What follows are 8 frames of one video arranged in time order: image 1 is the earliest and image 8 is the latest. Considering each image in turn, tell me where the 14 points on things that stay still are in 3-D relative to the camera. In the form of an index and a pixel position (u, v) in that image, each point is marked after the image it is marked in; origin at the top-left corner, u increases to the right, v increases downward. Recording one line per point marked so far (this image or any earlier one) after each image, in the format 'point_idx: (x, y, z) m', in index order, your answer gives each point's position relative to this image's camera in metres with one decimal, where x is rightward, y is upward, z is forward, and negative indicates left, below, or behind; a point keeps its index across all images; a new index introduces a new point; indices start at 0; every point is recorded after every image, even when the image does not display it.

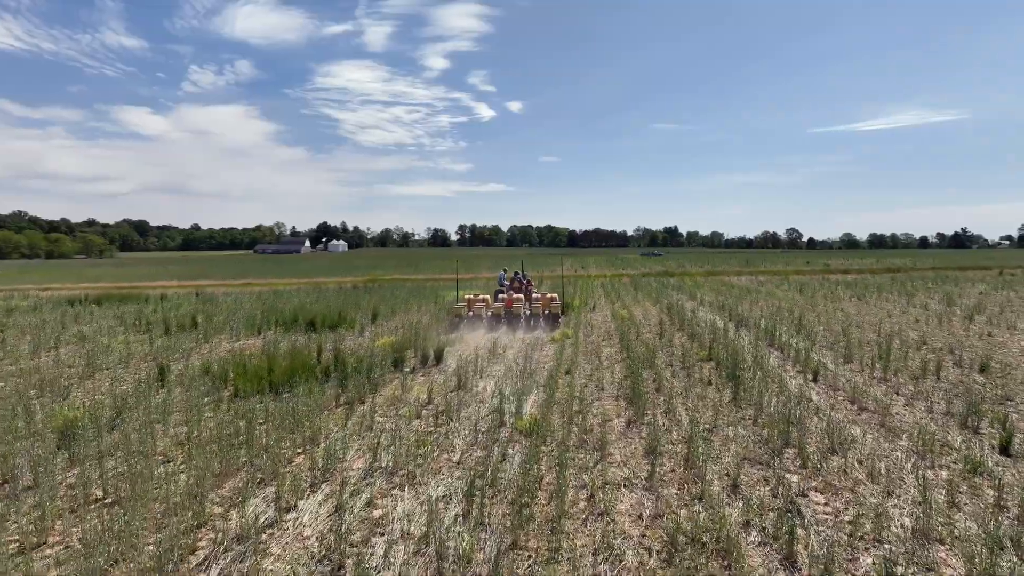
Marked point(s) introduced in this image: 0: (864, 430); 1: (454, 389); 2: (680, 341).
0: (+3.4, -1.4, +6.5) m
1: (-0.8, -1.3, +8.7) m
2: (+2.8, -0.9, +11.4) m
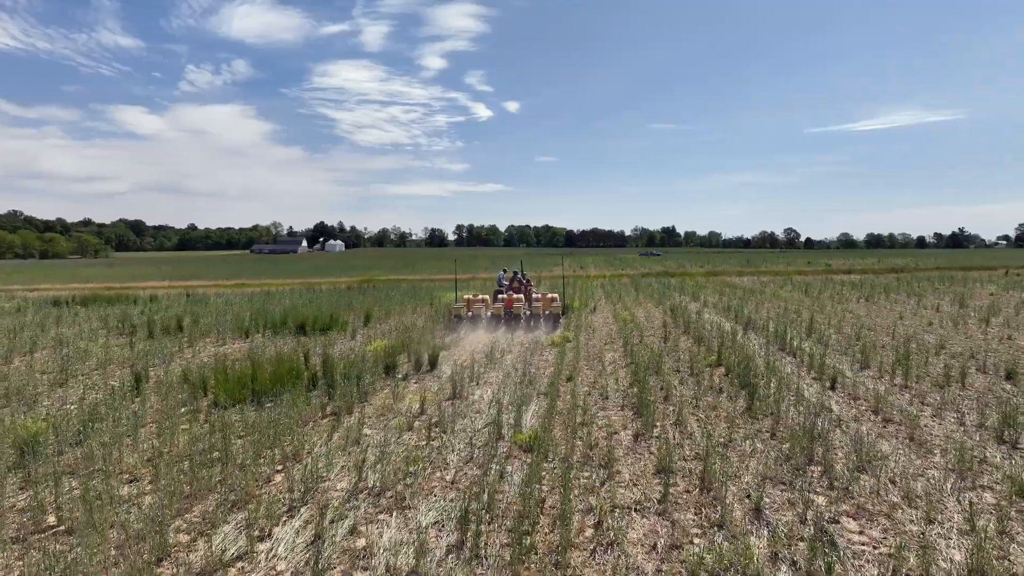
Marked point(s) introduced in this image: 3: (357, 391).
0: (+3.4, -1.4, +6.0) m
1: (-0.8, -1.3, +8.2) m
2: (+2.8, -0.9, +10.9) m
3: (-1.9, -1.3, +8.3) m
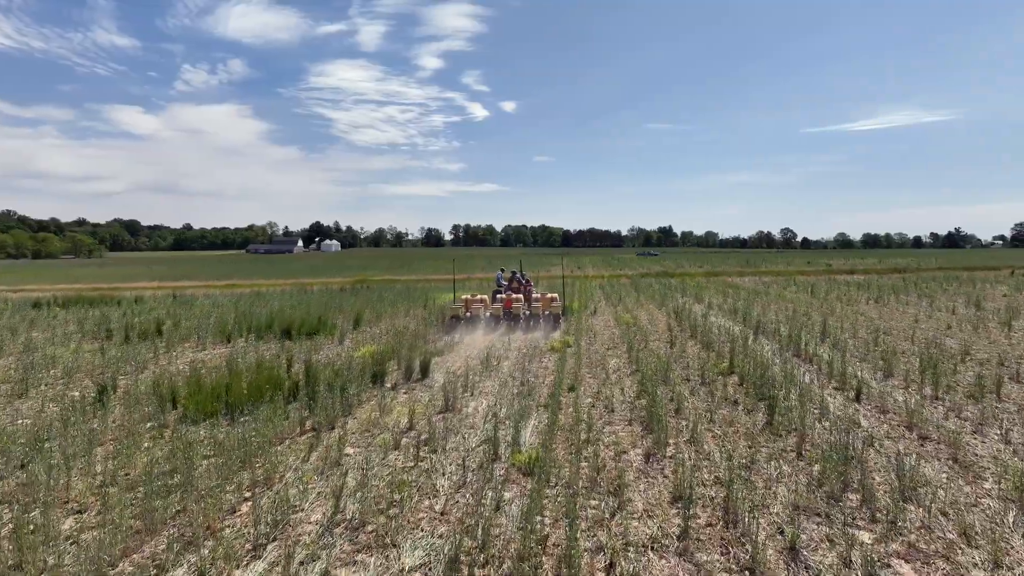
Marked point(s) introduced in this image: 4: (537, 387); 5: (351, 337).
0: (+3.4, -1.4, +5.4) m
1: (-0.8, -1.4, +7.5) m
2: (+2.8, -1.0, +10.2) m
3: (-1.9, -1.3, +7.6) m
4: (+0.3, -1.2, +8.4) m
5: (-3.0, -0.9, +12.3) m
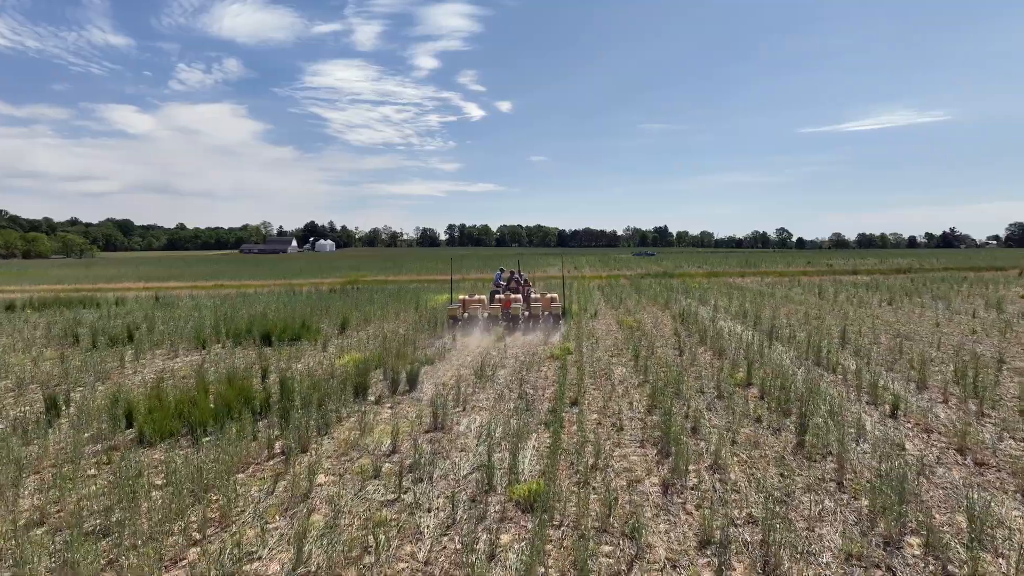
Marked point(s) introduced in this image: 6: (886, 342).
0: (+3.4, -1.5, +4.6) m
1: (-0.8, -1.4, +6.7) m
2: (+2.7, -1.0, +9.4) m
3: (-2.0, -1.3, +6.8) m
4: (+0.3, -1.3, +7.6) m
5: (-3.0, -0.9, +11.5) m
6: (+5.9, -0.8, +10.5) m
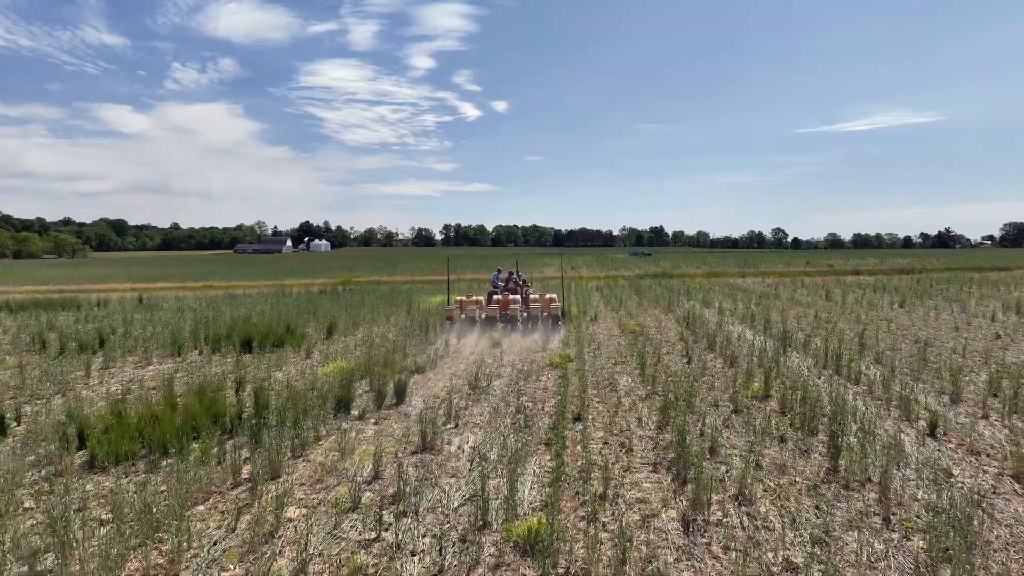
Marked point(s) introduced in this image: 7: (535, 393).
0: (+3.4, -1.5, +3.9) m
1: (-0.9, -1.4, +6.0) m
2: (+2.7, -1.0, +8.8) m
3: (-2.0, -1.4, +6.1) m
4: (+0.2, -1.3, +6.9) m
5: (-3.1, -1.0, +10.8) m
6: (+5.8, -0.9, +9.9) m
7: (+0.3, -1.2, +7.9) m
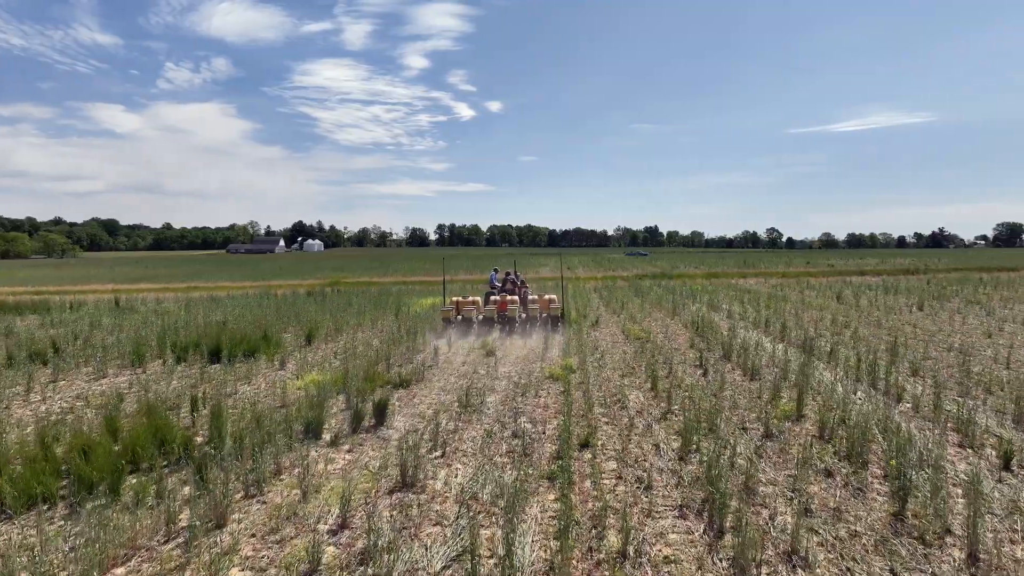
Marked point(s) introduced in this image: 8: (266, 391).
0: (+3.3, -1.6, +3.0) m
1: (-0.9, -1.5, +5.0) m
2: (+2.6, -1.1, +7.8) m
3: (-2.0, -1.4, +5.1) m
4: (+0.2, -1.4, +5.9) m
5: (-3.1, -1.0, +9.8) m
6: (+5.7, -0.9, +9.0) m
7: (+0.2, -1.3, +6.9) m
8: (-2.9, -1.2, +8.0) m
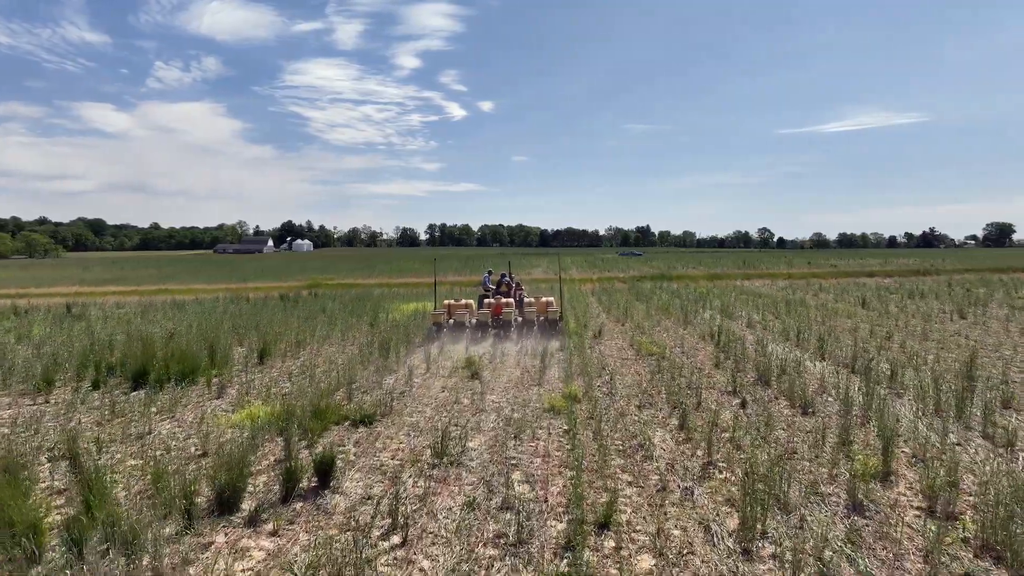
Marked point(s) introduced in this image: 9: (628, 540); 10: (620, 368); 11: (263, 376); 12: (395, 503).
0: (+3.3, -1.7, +1.3) m
1: (-0.9, -1.6, +3.3) m
2: (+2.5, -1.2, +6.2) m
3: (-2.1, -1.5, +3.4) m
4: (+0.1, -1.5, +4.2) m
5: (-3.3, -1.1, +8.1) m
6: (+5.6, -1.0, +7.3) m
7: (+0.2, -1.4, +5.2) m
8: (-3.0, -1.3, +6.3) m
9: (+0.7, -1.5, +4.0) m
10: (+1.4, -1.0, +8.7) m
11: (-3.2, -1.1, +8.6) m
12: (-0.8, -1.4, +4.5) m
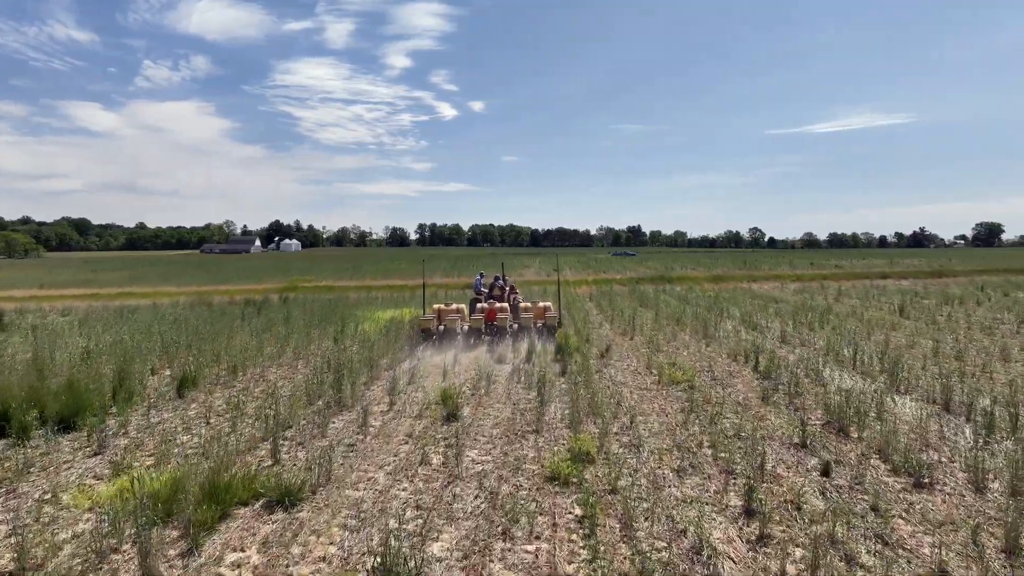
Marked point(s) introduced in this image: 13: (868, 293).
0: (+3.3, -1.8, -0.6) m
1: (-1.0, -1.7, +1.3) m
2: (+2.5, -1.3, +4.2) m
3: (-2.1, -1.7, +1.3) m
4: (+0.1, -1.6, +2.2) m
5: (-3.4, -1.3, +6.0) m
6: (+5.5, -1.1, +5.4) m
7: (+0.1, -1.5, +3.2) m
8: (-3.1, -1.4, +4.2) m
9: (+0.6, -1.6, +2.0) m
10: (+1.3, -1.2, +6.7) m
11: (-3.3, -1.2, +6.5) m
12: (-0.8, -1.5, +2.5) m
13: (+10.0, -0.1, +18.8) m
